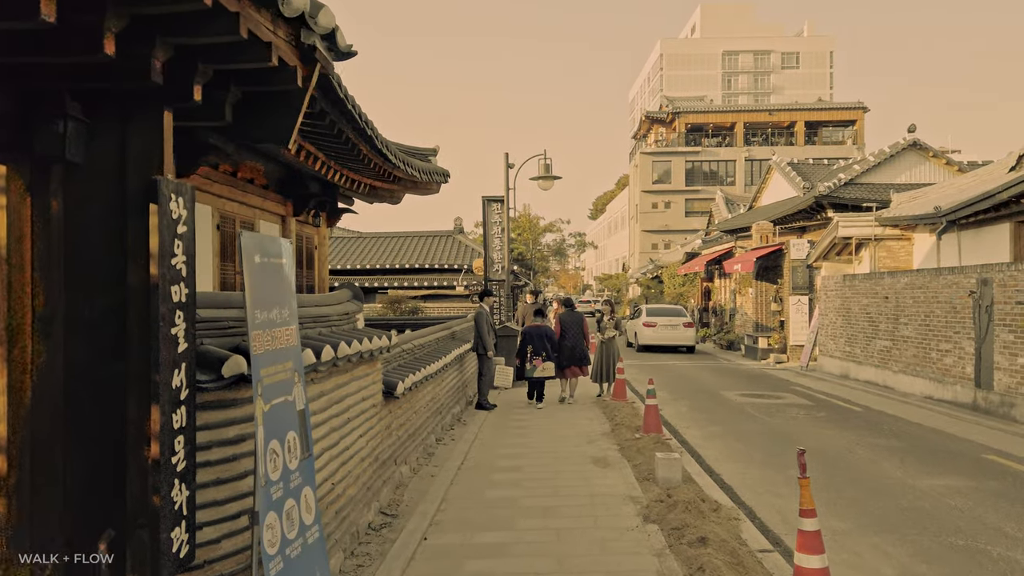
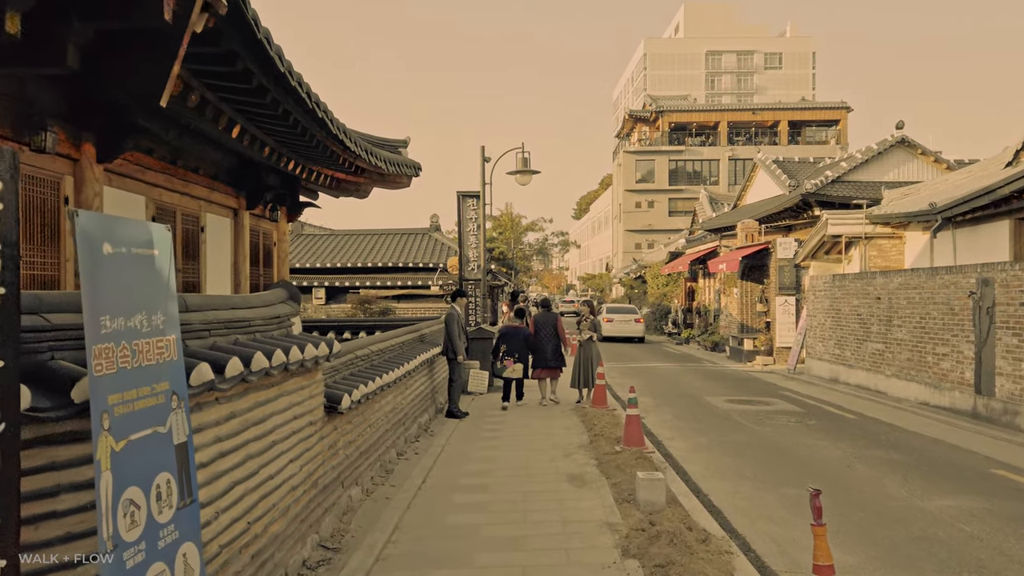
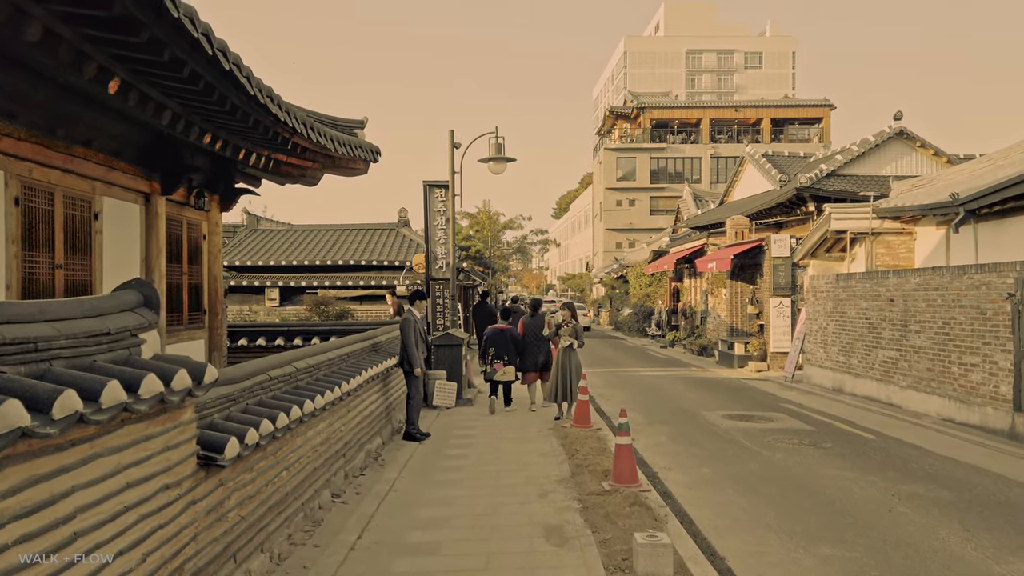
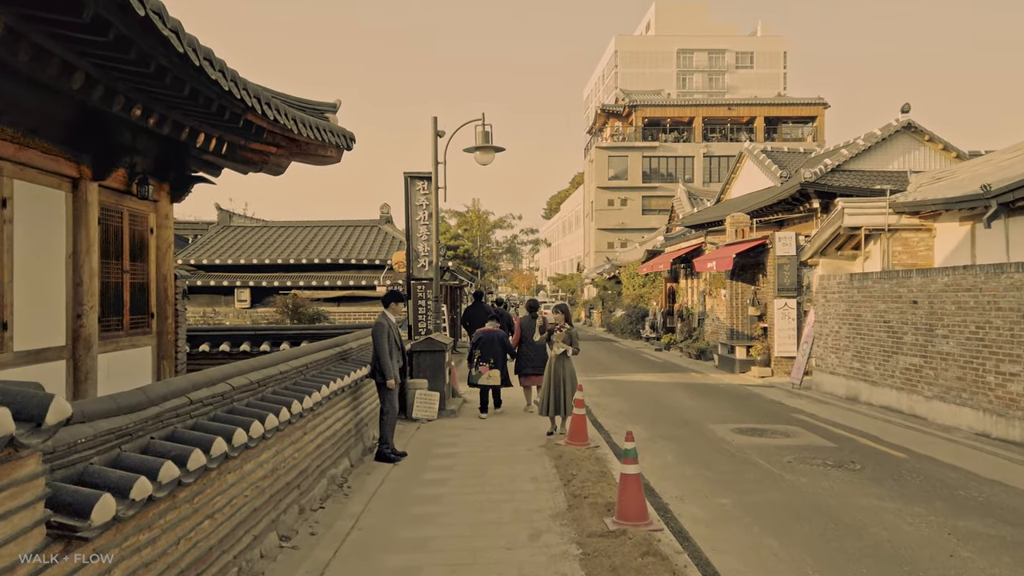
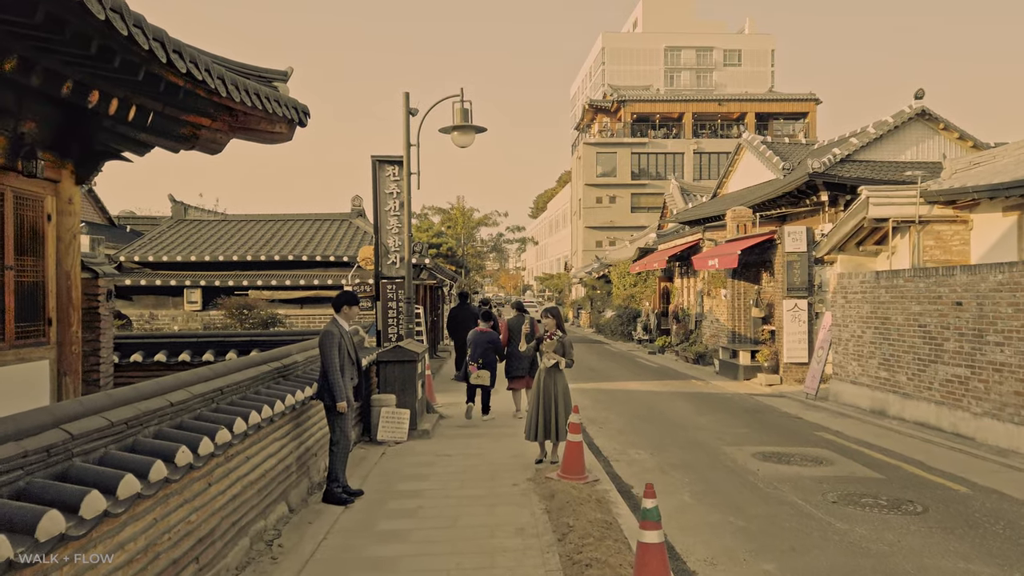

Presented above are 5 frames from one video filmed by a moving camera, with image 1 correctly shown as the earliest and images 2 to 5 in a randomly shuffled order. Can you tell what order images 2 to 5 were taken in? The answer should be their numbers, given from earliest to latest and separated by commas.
2, 3, 4, 5
